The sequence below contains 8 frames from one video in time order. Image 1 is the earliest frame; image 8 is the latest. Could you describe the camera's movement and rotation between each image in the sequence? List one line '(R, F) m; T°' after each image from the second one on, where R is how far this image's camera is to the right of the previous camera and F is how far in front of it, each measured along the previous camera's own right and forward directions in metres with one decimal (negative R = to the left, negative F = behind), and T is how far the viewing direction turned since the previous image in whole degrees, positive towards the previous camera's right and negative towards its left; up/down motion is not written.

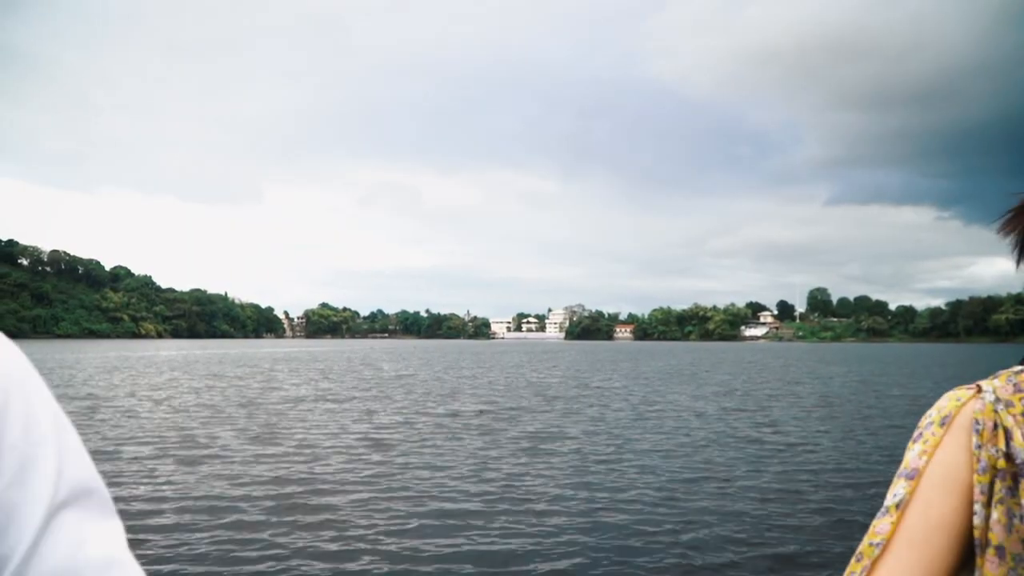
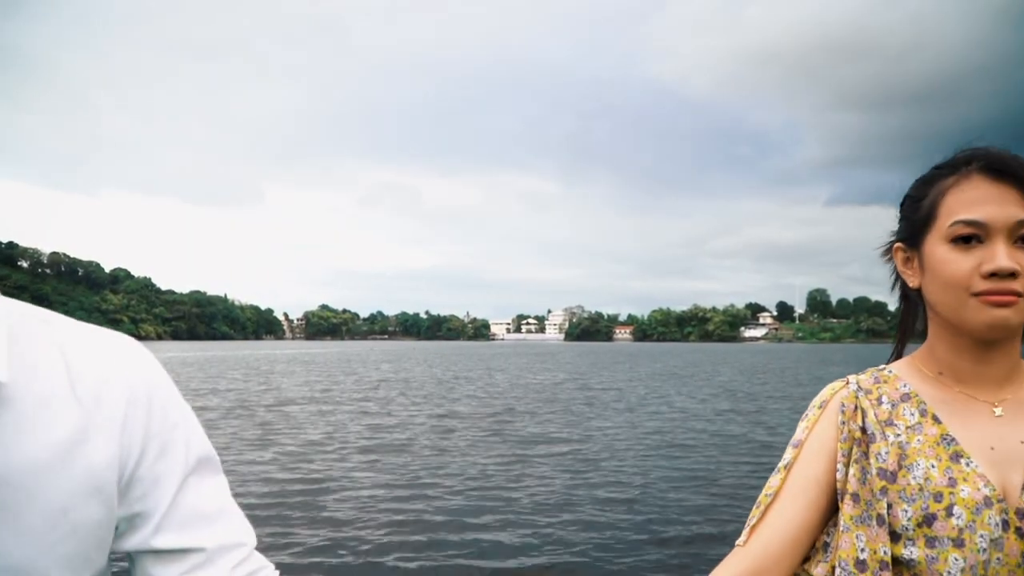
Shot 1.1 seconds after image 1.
(+0.1, -0.2) m; 0°
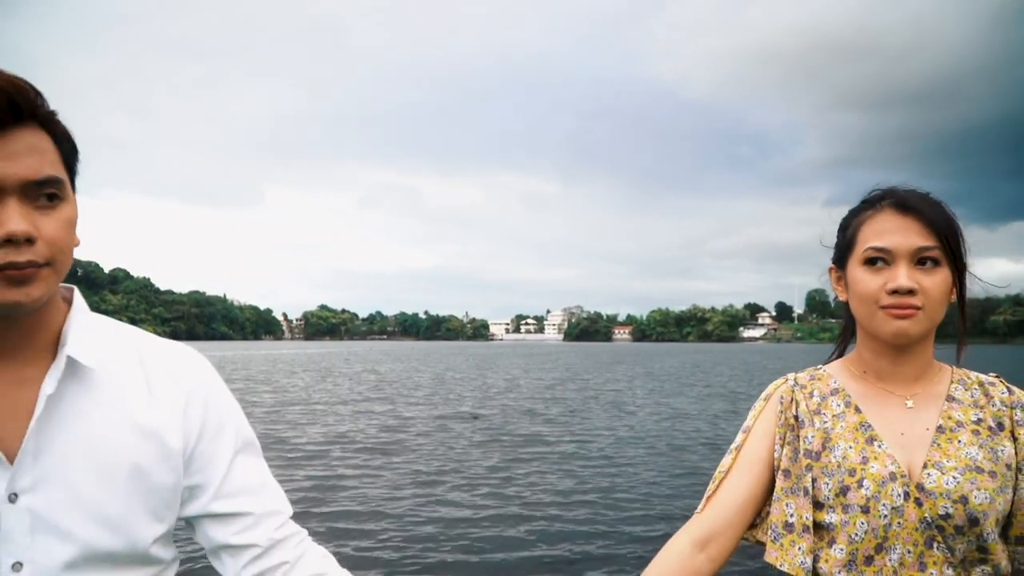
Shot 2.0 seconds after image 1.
(+0.1, -0.3) m; 0°
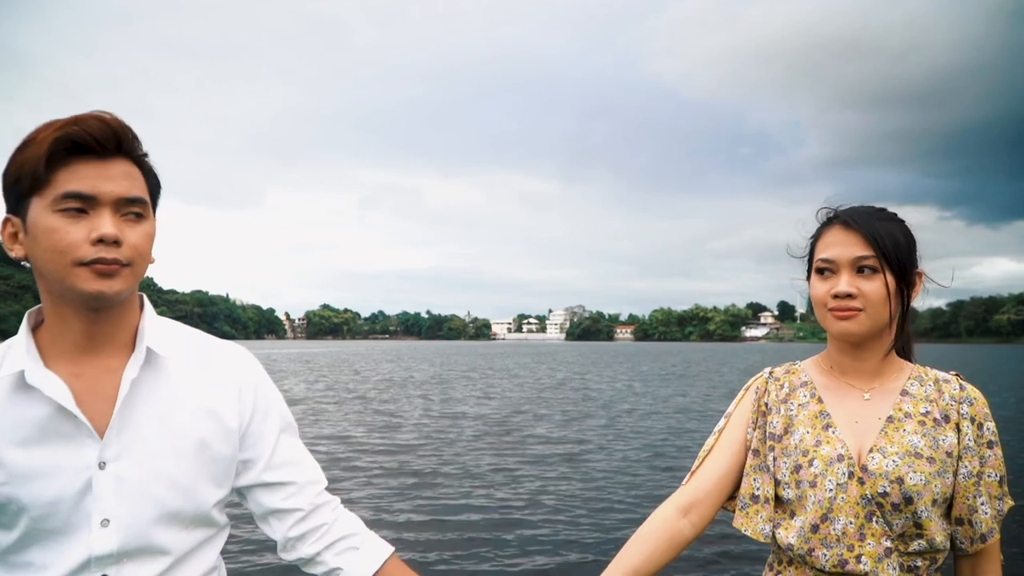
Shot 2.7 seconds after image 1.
(0.0, -0.3) m; 0°
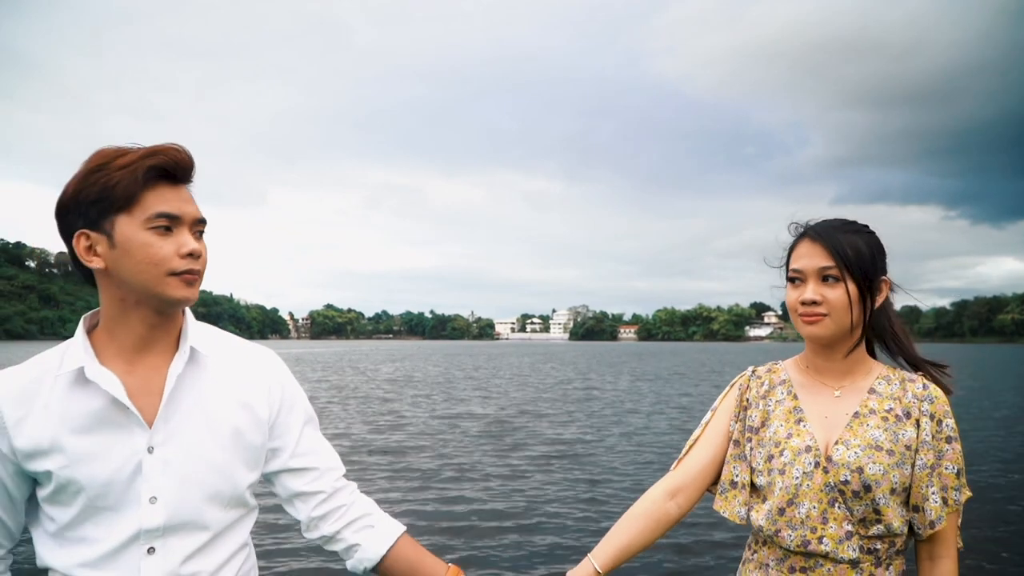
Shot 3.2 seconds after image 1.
(0.0, -0.2) m; 0°
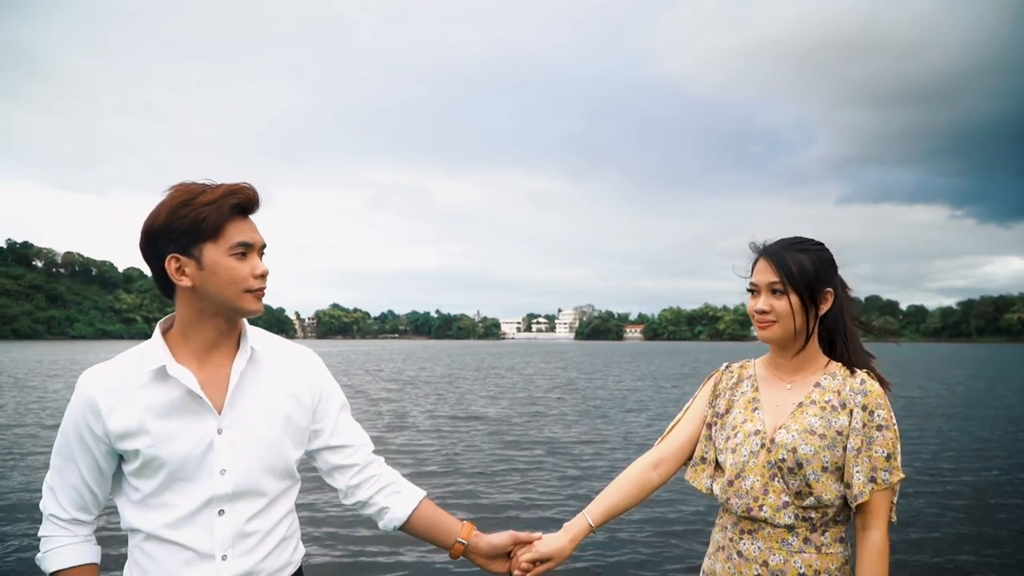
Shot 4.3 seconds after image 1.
(0.0, -0.4) m; 0°
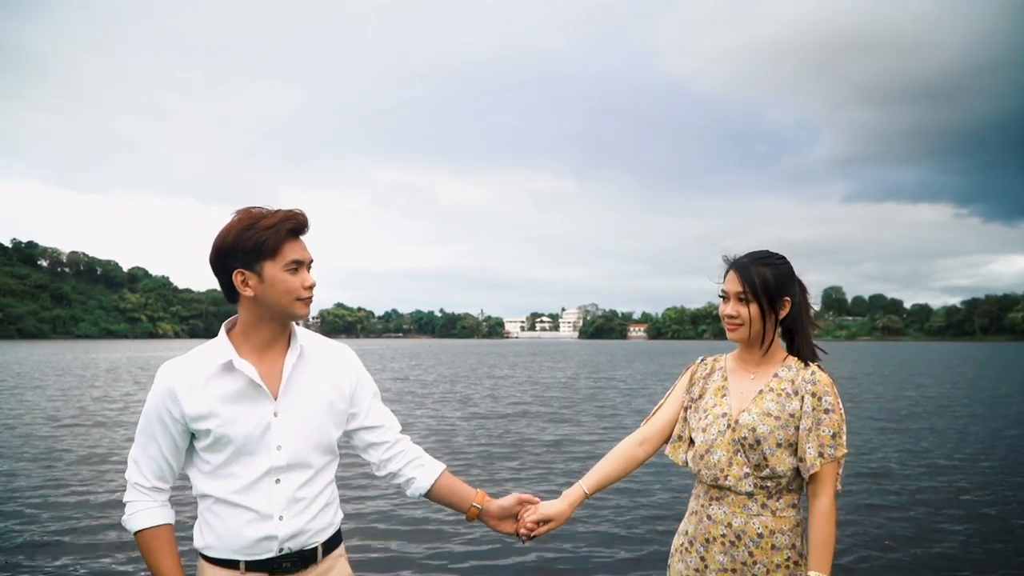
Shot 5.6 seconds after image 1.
(0.0, -0.5) m; 0°
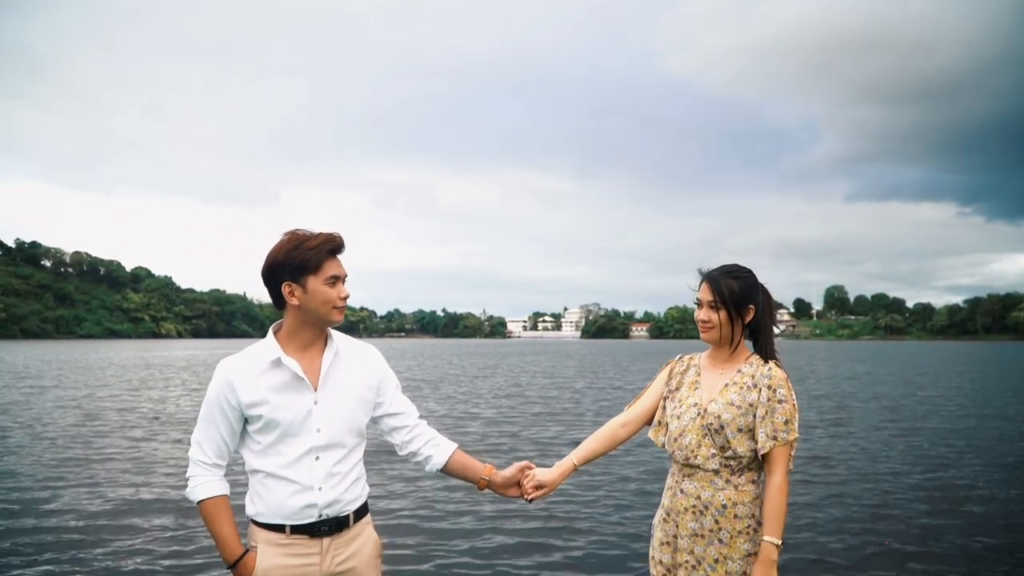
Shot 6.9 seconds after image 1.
(0.0, -0.6) m; 0°
